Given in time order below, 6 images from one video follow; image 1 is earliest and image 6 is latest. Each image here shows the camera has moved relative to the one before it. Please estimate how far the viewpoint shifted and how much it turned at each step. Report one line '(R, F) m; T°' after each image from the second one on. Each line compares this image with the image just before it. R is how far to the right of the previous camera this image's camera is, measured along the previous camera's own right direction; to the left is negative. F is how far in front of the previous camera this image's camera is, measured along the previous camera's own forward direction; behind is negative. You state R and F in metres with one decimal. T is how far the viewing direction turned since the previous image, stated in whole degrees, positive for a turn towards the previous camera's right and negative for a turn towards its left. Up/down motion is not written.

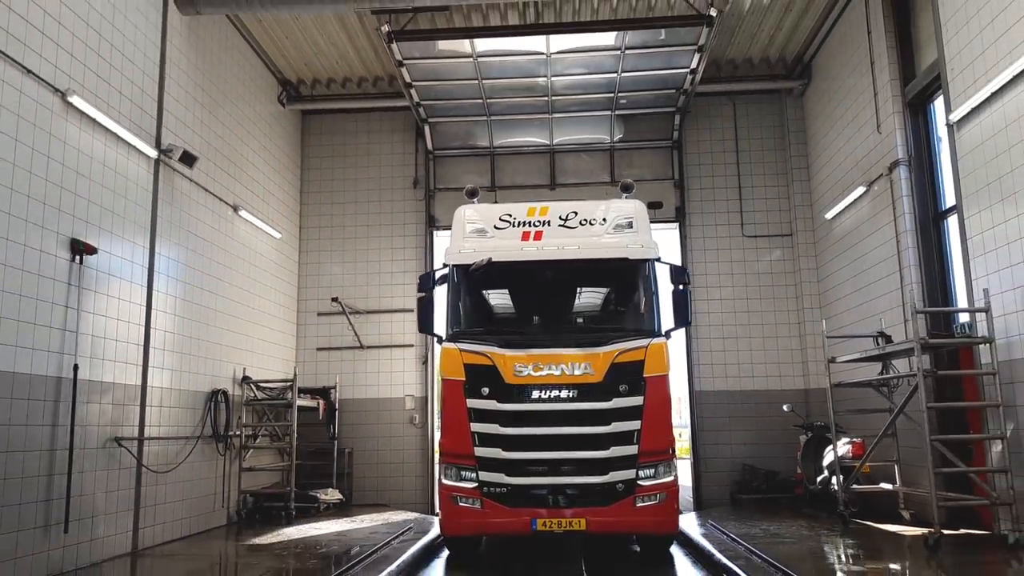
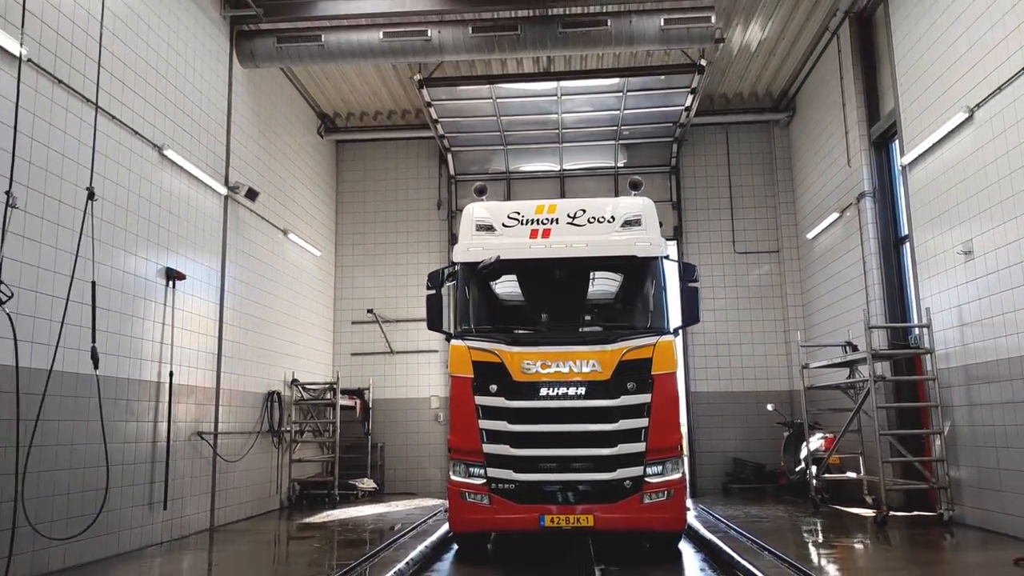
(-0.1, -1.1) m; -1°
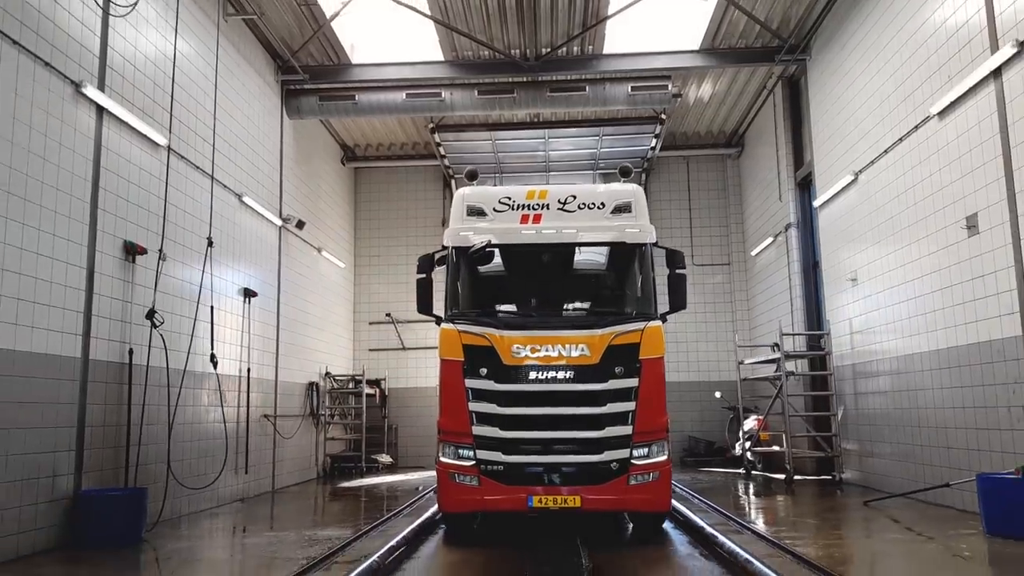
(-0.2, -2.0) m; +1°
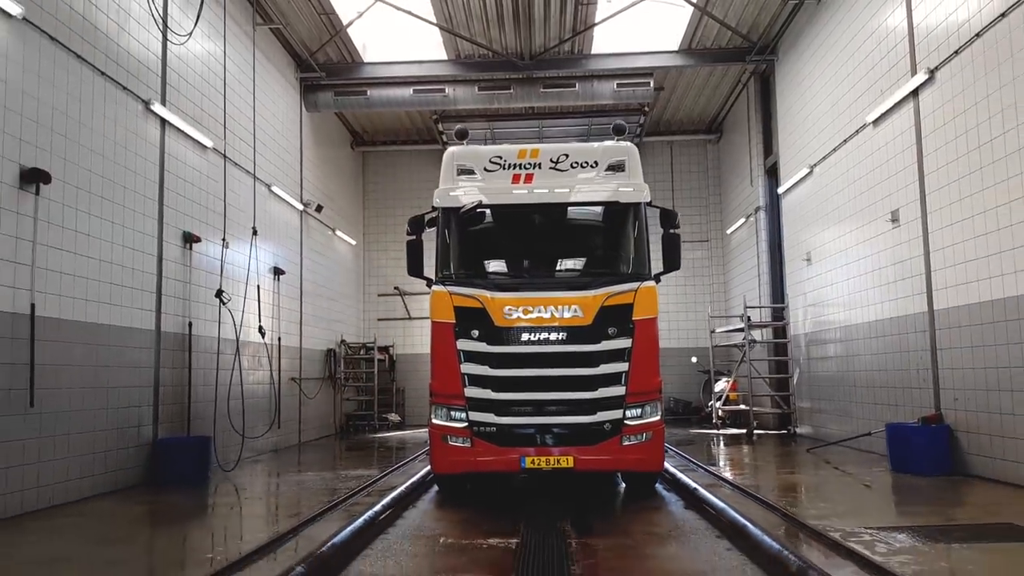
(0.0, -1.2) m; 0°
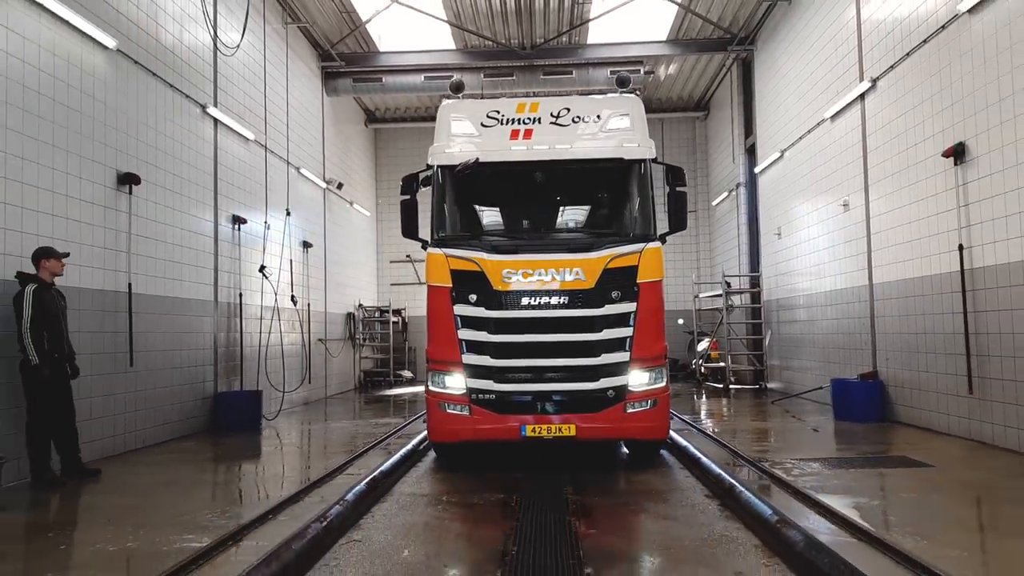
(0.0, -1.2) m; 0°
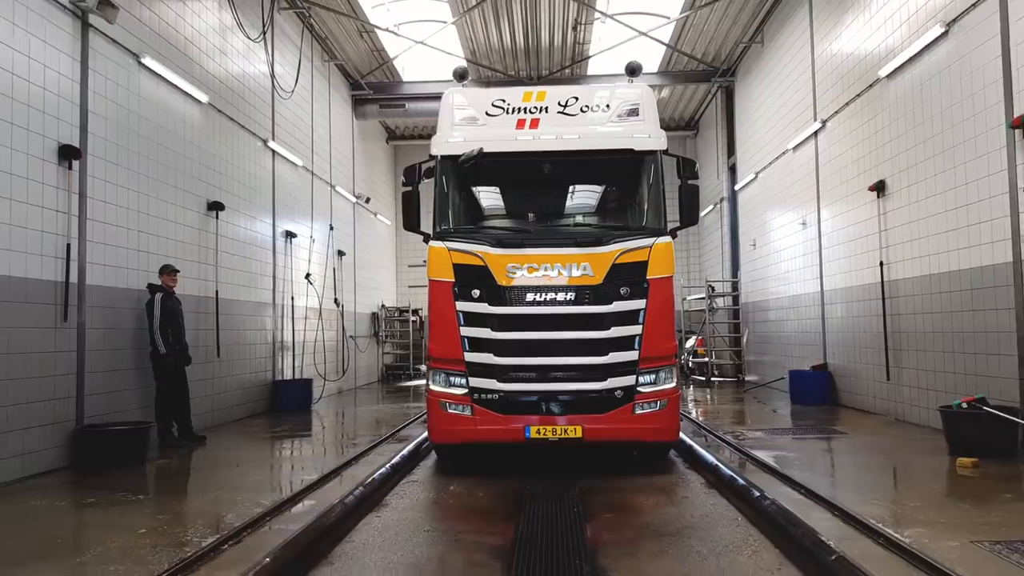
(-0.1, -1.6) m; 0°
